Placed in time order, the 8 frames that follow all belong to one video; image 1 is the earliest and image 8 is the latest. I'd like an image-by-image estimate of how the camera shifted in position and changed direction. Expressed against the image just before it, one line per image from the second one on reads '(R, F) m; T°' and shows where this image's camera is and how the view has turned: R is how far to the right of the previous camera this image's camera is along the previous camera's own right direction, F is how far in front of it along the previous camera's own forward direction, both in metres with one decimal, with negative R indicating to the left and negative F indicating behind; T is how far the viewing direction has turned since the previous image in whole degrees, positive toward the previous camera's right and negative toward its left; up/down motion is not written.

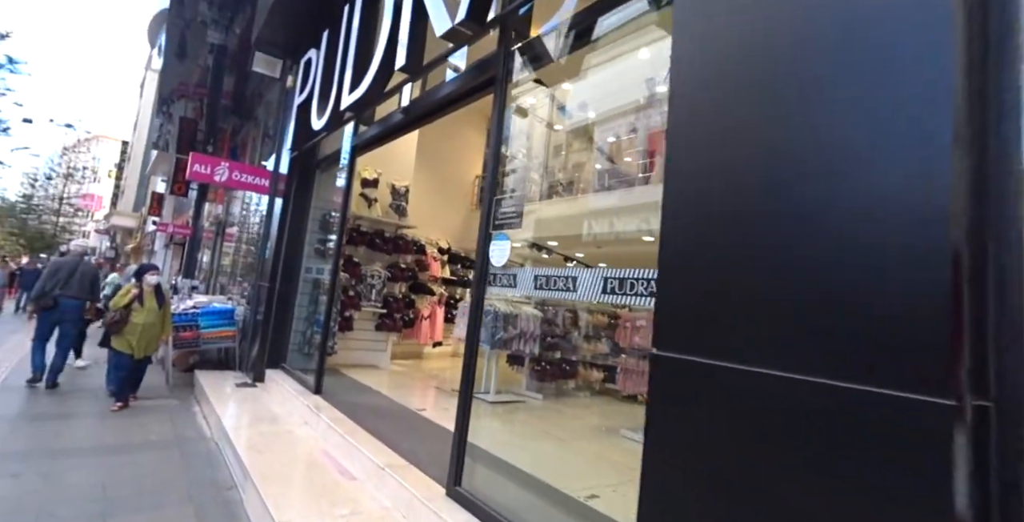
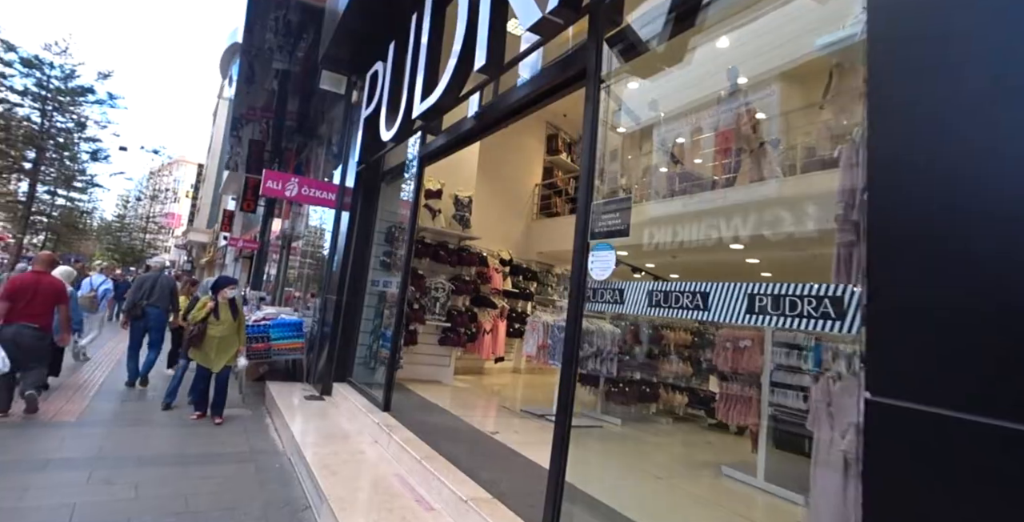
(-0.3, +0.3) m; -6°
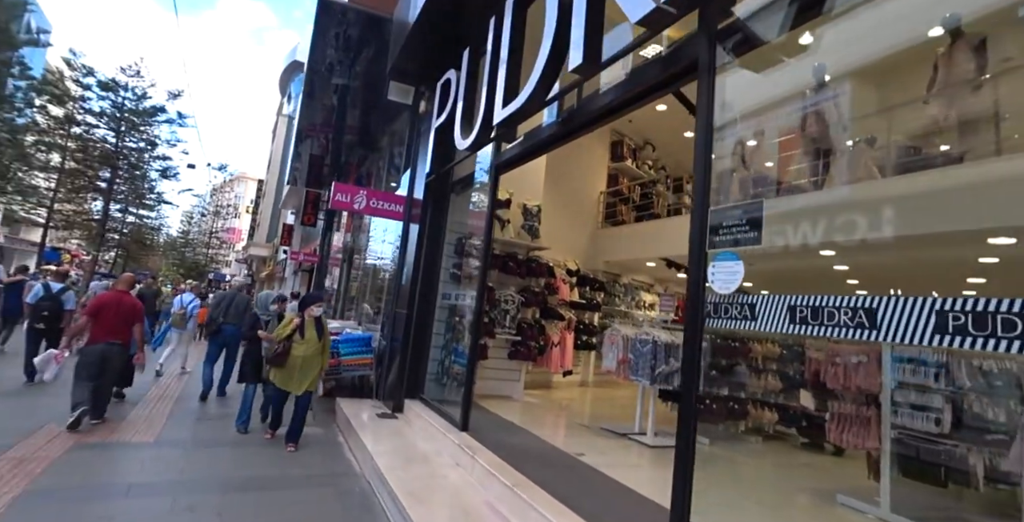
(-0.3, +0.2) m; -5°
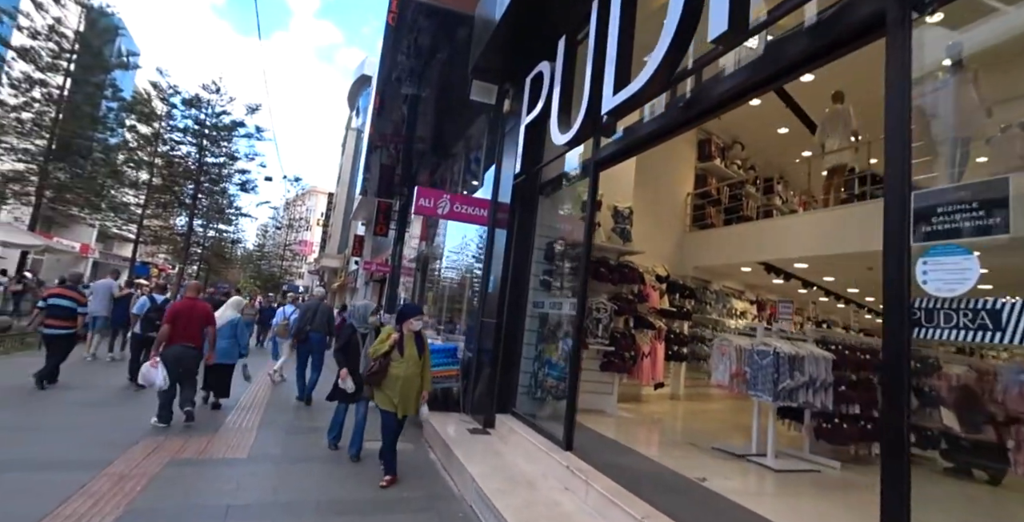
(-0.4, +0.3) m; -7°
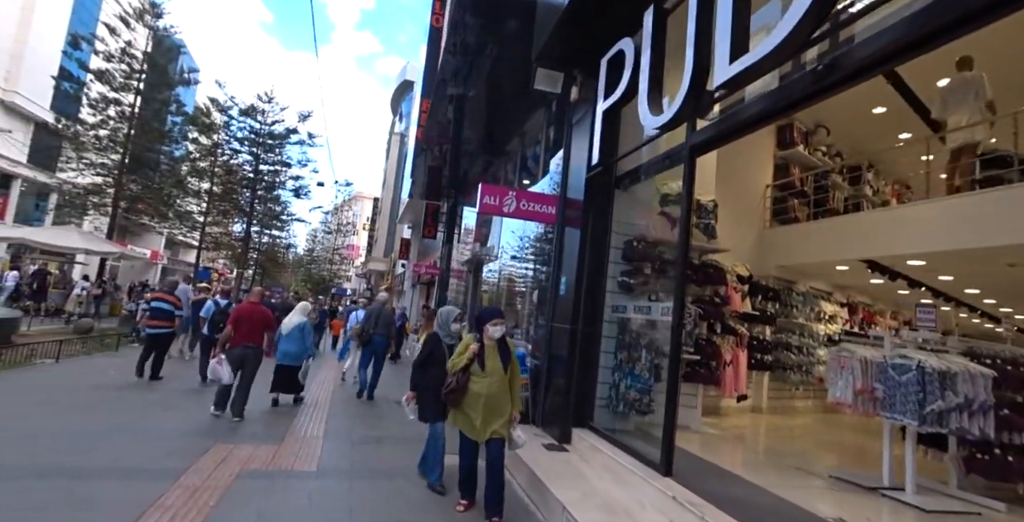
(-0.4, +0.5) m; -5°
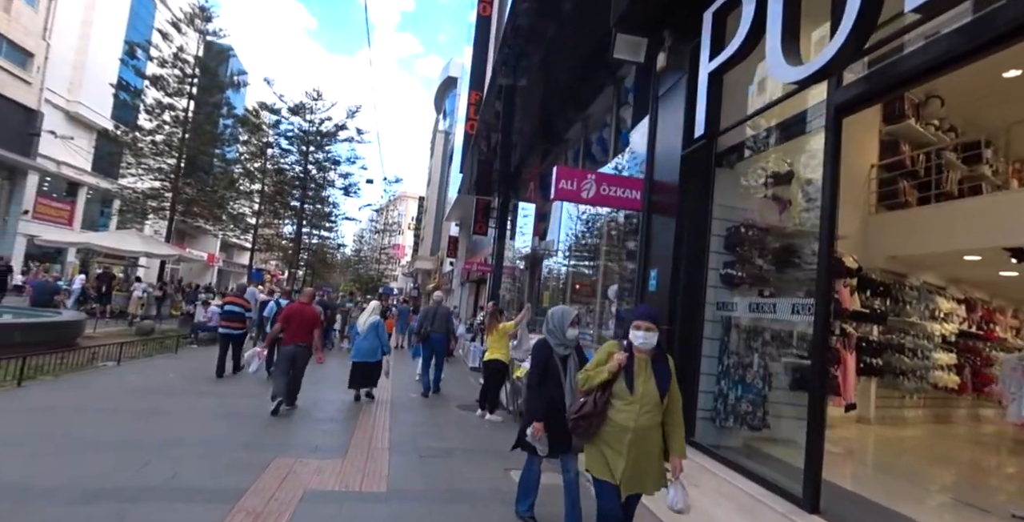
(-0.4, +0.6) m; -5°
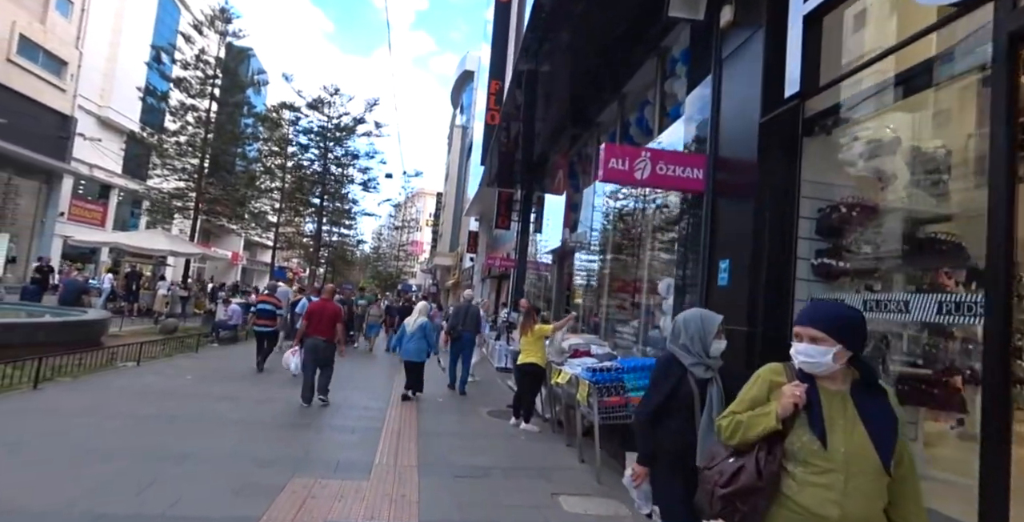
(-0.2, +0.8) m; -2°
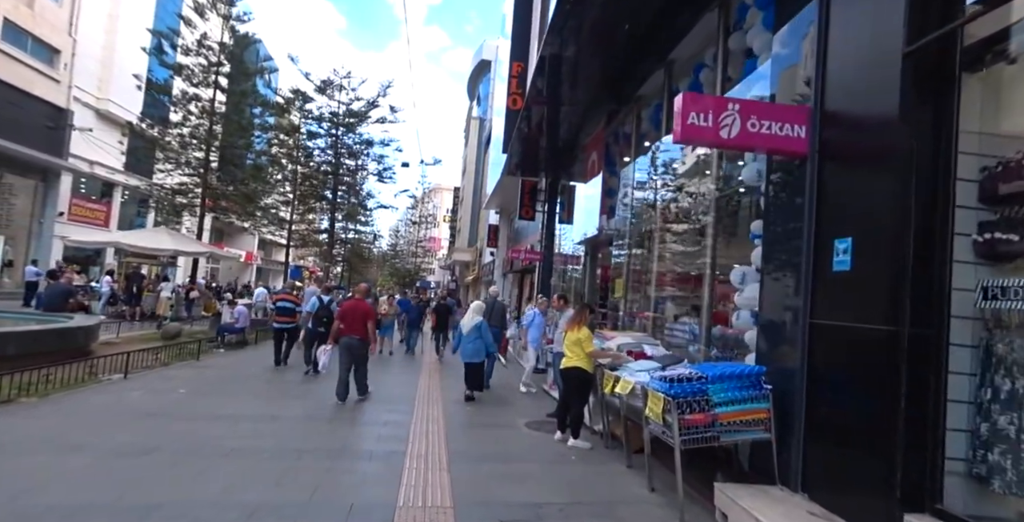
(-0.3, +0.9) m; -2°
